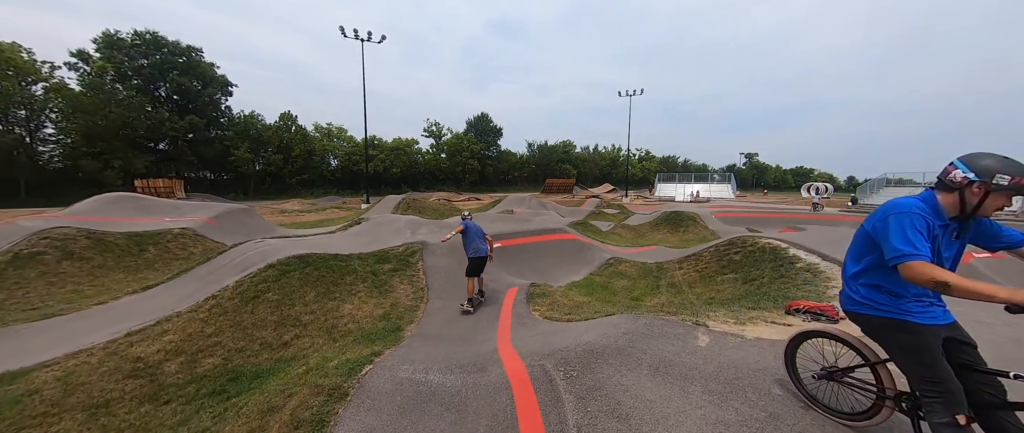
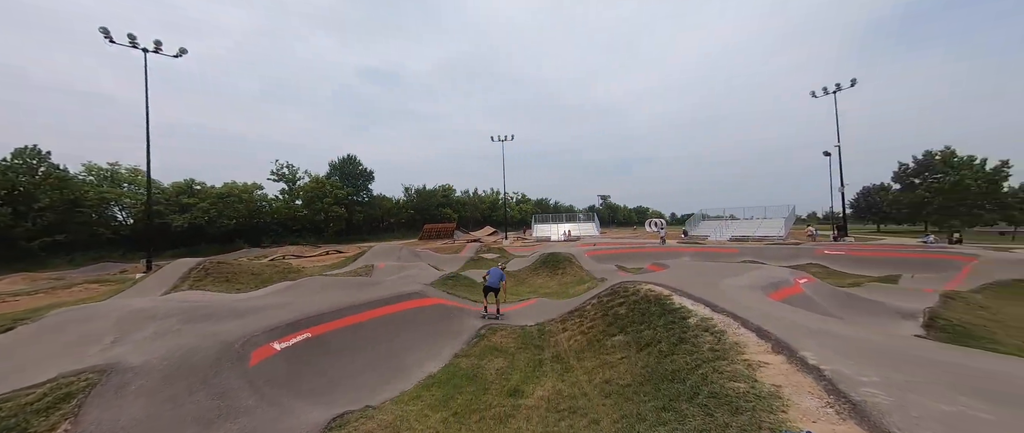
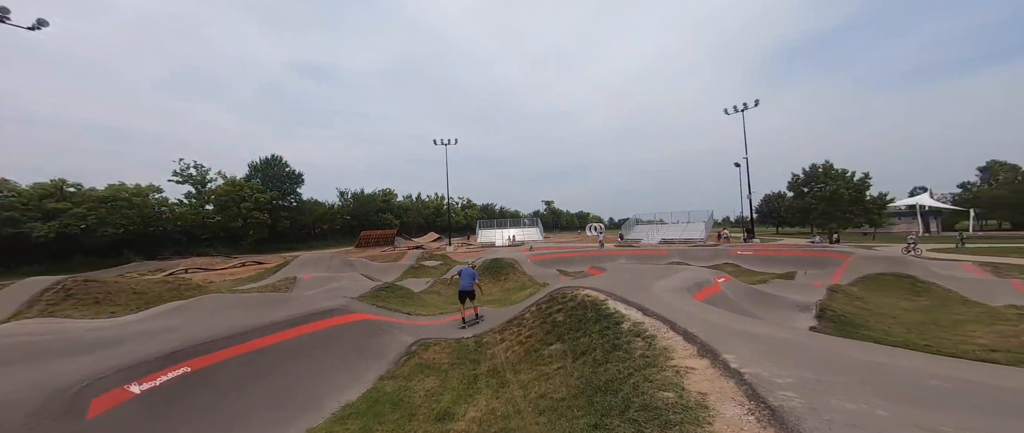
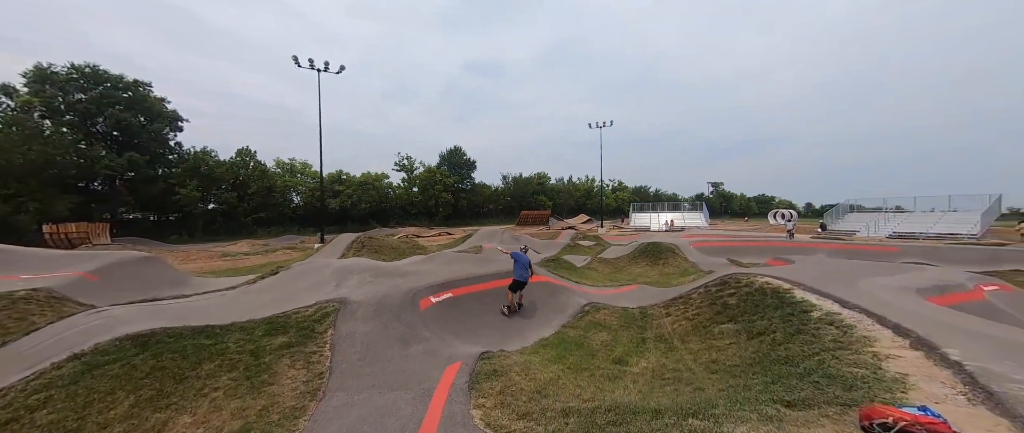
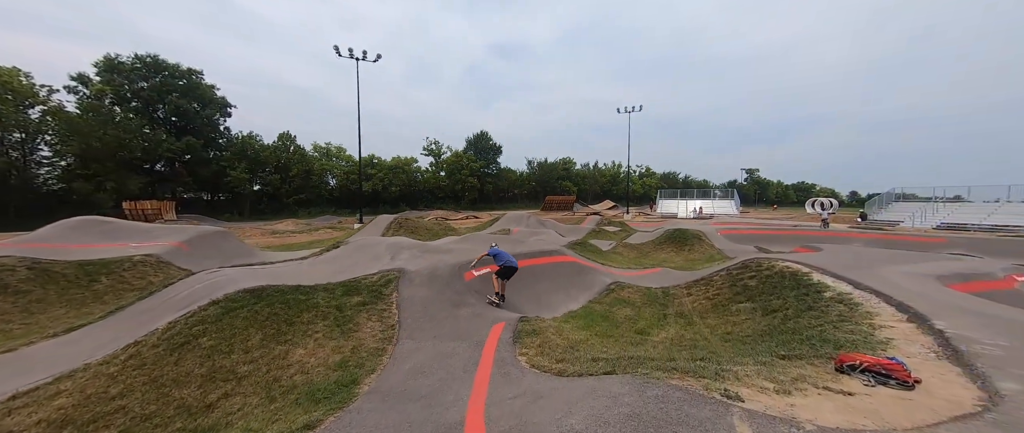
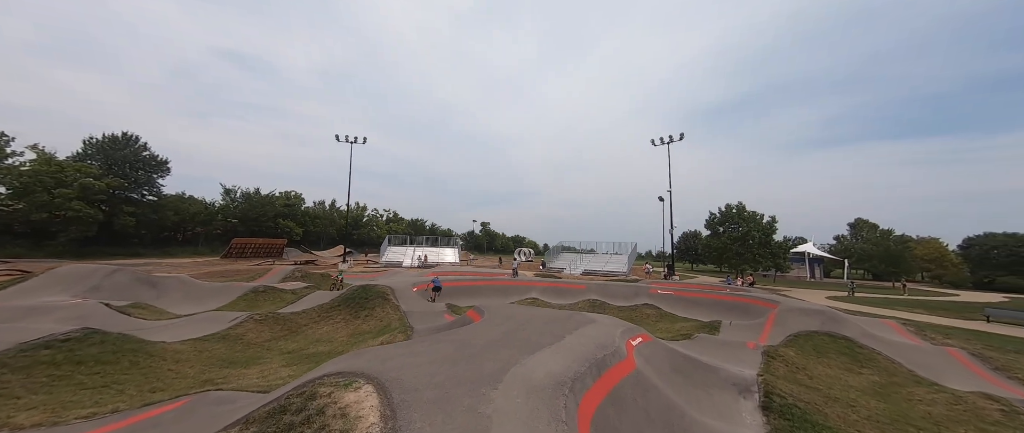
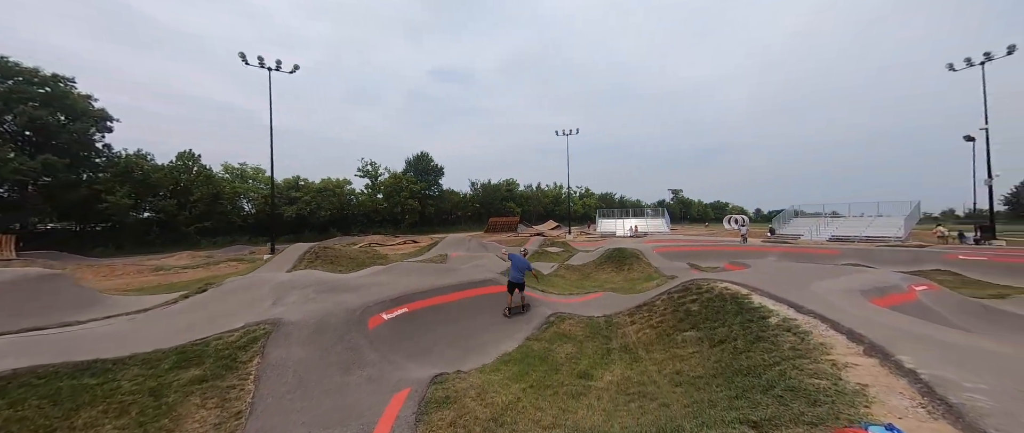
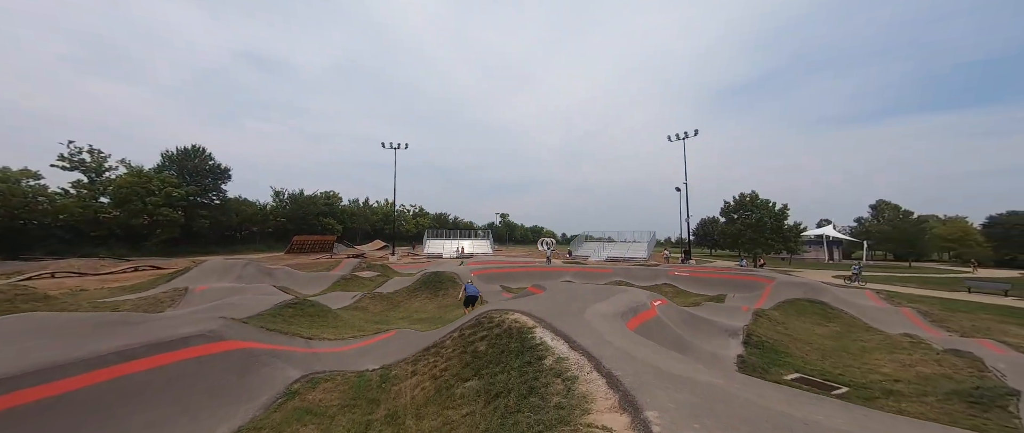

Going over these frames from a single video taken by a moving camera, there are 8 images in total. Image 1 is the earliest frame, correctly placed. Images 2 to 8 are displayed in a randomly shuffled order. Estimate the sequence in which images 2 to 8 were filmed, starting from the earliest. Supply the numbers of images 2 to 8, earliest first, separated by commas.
5, 4, 7, 2, 3, 8, 6
